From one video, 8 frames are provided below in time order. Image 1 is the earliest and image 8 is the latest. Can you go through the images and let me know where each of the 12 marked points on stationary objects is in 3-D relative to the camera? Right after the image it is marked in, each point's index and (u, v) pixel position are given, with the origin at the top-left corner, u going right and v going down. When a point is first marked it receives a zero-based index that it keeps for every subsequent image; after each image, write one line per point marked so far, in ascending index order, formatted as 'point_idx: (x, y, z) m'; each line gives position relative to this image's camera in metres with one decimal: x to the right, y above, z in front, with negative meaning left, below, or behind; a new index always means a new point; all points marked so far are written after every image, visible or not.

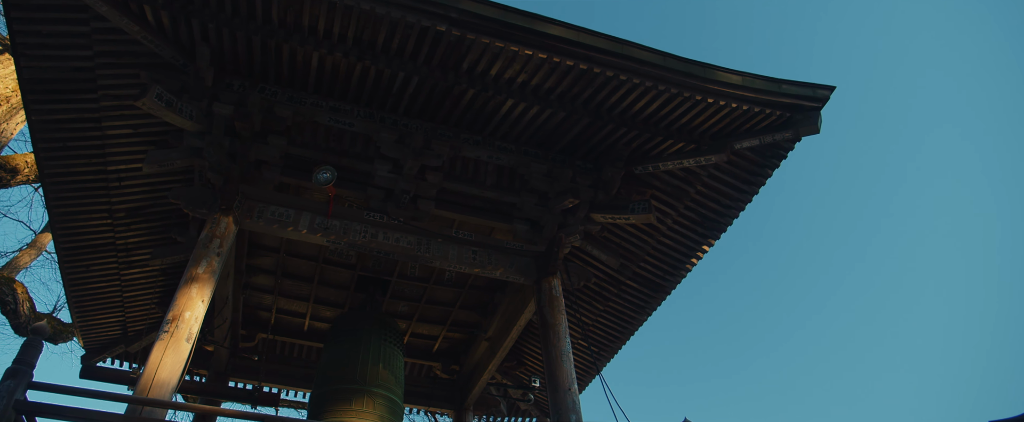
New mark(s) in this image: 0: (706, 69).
0: (+1.9, +1.4, +6.5) m
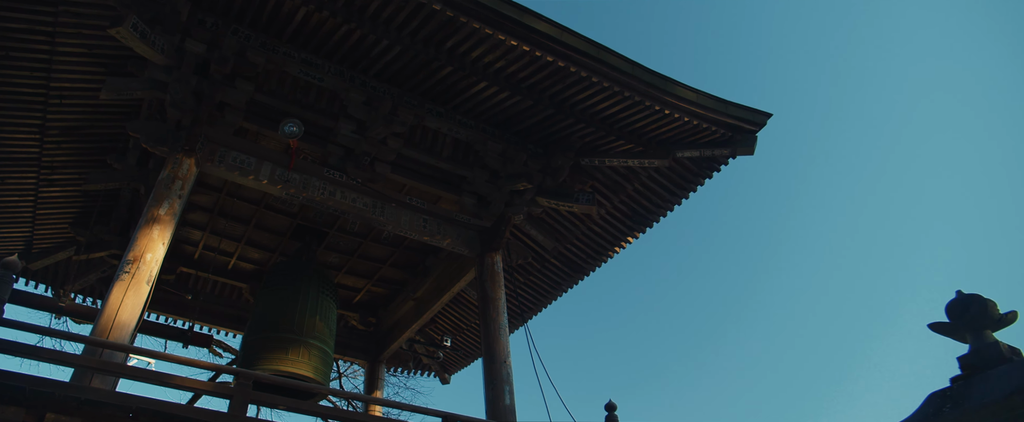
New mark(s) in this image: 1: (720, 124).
0: (+1.6, +1.3, +7.0) m
1: (+2.3, +1.0, +7.3) m
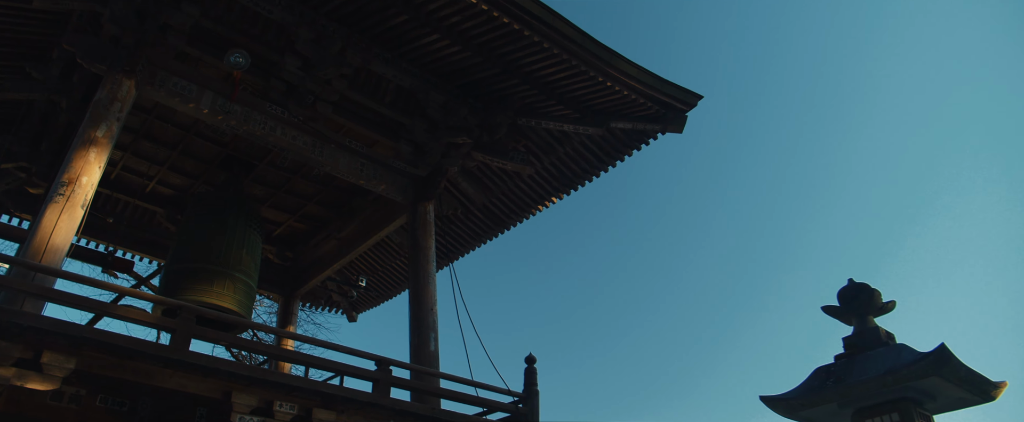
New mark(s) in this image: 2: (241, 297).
0: (+1.1, +1.7, +7.2) m
1: (+1.6, +1.3, +7.7) m
2: (-2.7, -0.9, +6.6) m
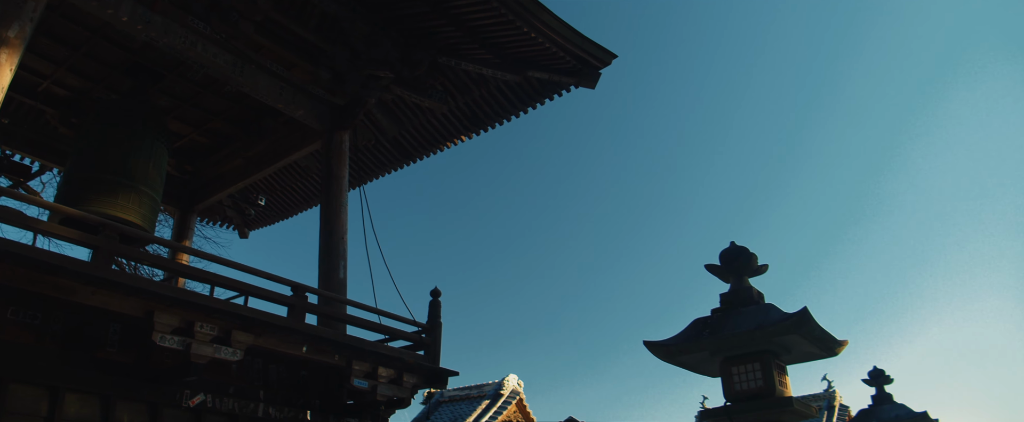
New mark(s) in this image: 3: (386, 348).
0: (+0.3, +2.3, +7.5) m
1: (+0.7, +1.9, +8.1) m
2: (-3.5, 0.0, +6.5) m
3: (-1.2, -1.3, +6.6) m
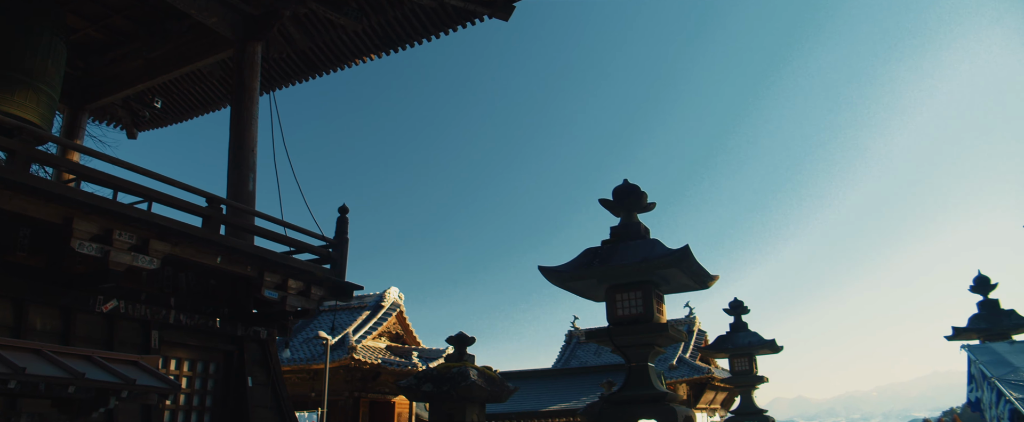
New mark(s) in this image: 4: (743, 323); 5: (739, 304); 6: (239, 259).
0: (-0.5, +3.1, +7.5) m
1: (-0.2, +2.8, +8.3) m
2: (-4.3, +0.9, +6.2) m
3: (-2.2, -0.5, +6.9) m
4: (+5.6, -2.7, +16.4) m
5: (+5.9, -2.4, +17.6) m
6: (-2.6, -0.4, +6.3) m
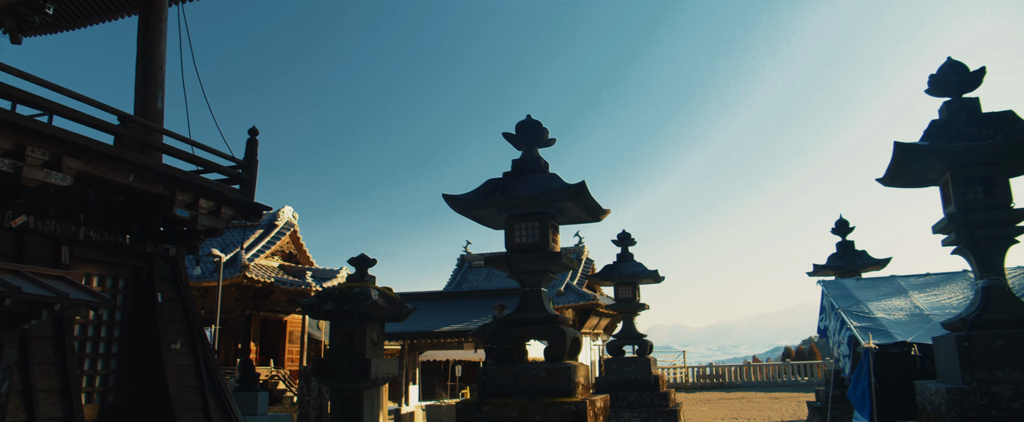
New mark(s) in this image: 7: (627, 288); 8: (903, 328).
0: (-1.4, +3.9, +7.5) m
1: (-1.2, +3.6, +8.3) m
2: (-5.1, +1.7, +5.8) m
3: (-3.2, +0.3, +7.0) m
4: (+3.0, -1.1, +17.8) m
5: (+3.1, -0.7, +18.9) m
6: (-3.4, +0.3, +6.4) m
7: (+2.9, -2.0, +17.3) m
8: (+6.8, -2.0, +11.6) m
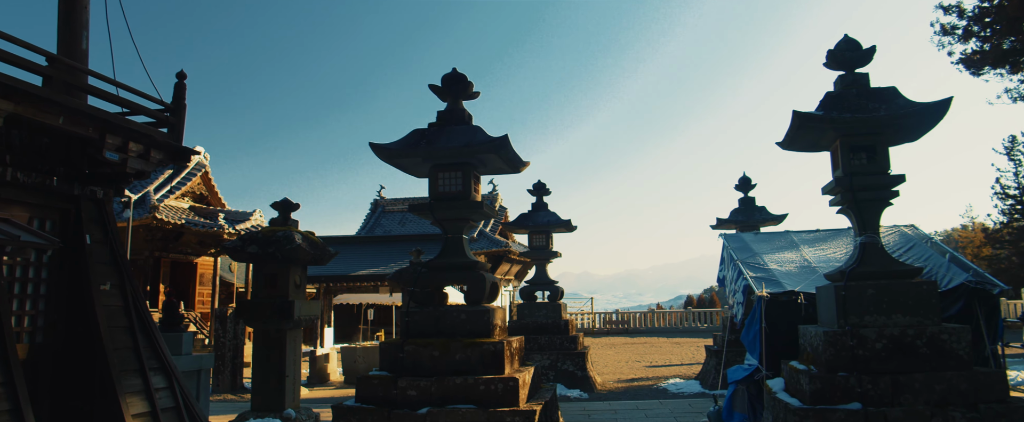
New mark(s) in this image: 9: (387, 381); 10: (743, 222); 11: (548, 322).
0: (-2.1, +4.5, +7.4) m
1: (-2.0, +4.3, +8.2) m
2: (-5.6, +2.3, +5.4) m
3: (-3.9, +0.9, +6.9) m
4: (+0.9, +0.2, +18.5) m
5: (+0.9, +0.7, +19.6) m
6: (-4.1, +0.9, +6.3) m
7: (+0.8, -0.7, +18.1) m
8: (+5.4, -1.3, +12.9) m
9: (-1.8, -2.4, +9.5) m
10: (+6.6, -0.3, +19.2) m
11: (+0.9, -2.8, +17.0) m
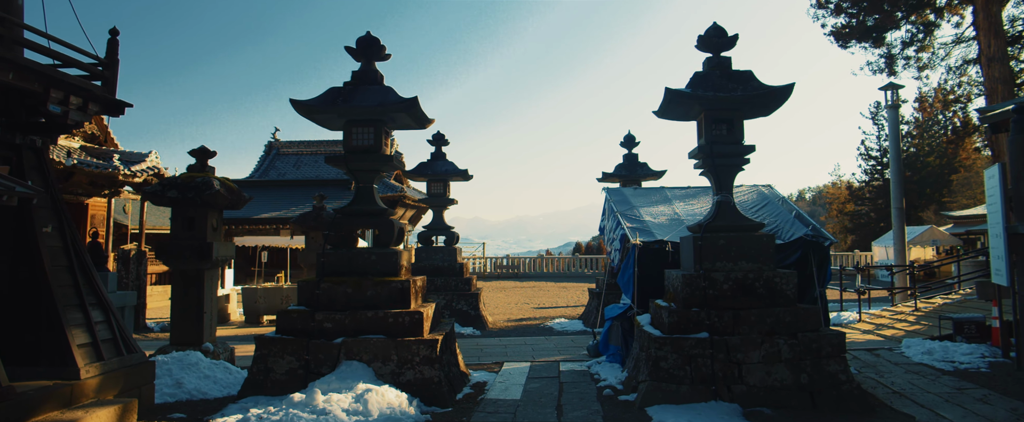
0: (-3.0, +5.0, +8.0) m
1: (-3.1, +4.9, +8.8) m
2: (-6.2, +2.7, +5.7) m
3: (-4.8, +1.5, +7.5) m
4: (-1.9, +1.6, +19.7) m
5: (-2.1, +2.2, +20.7) m
6: (-4.9, +1.4, +6.9) m
7: (-2.0, +0.7, +19.4) m
8: (+3.3, -0.4, +15.0) m
9: (-3.3, -1.7, +10.6) m
10: (+3.6, +1.0, +21.4) m
11: (-1.8, -1.5, +18.5) m
